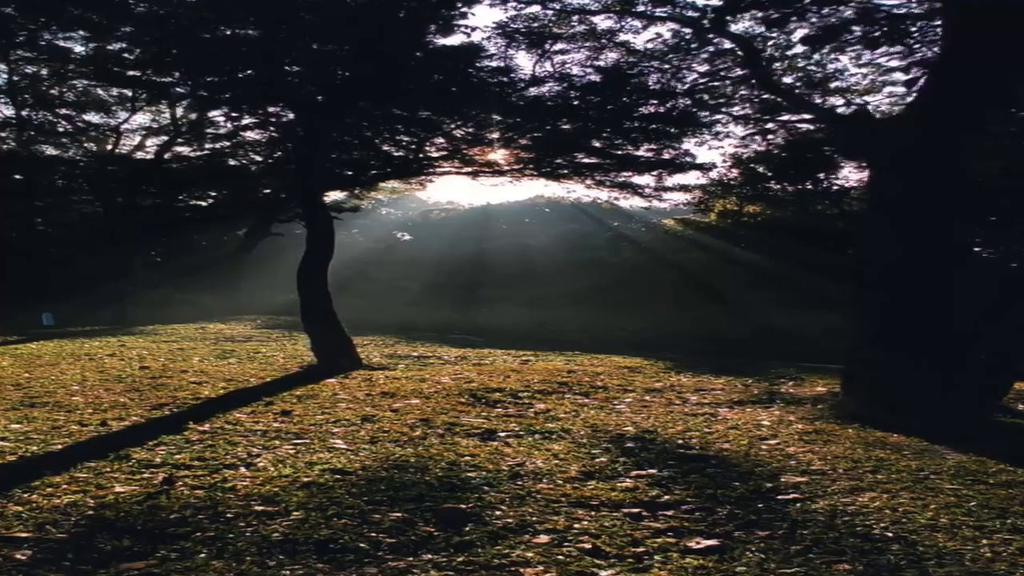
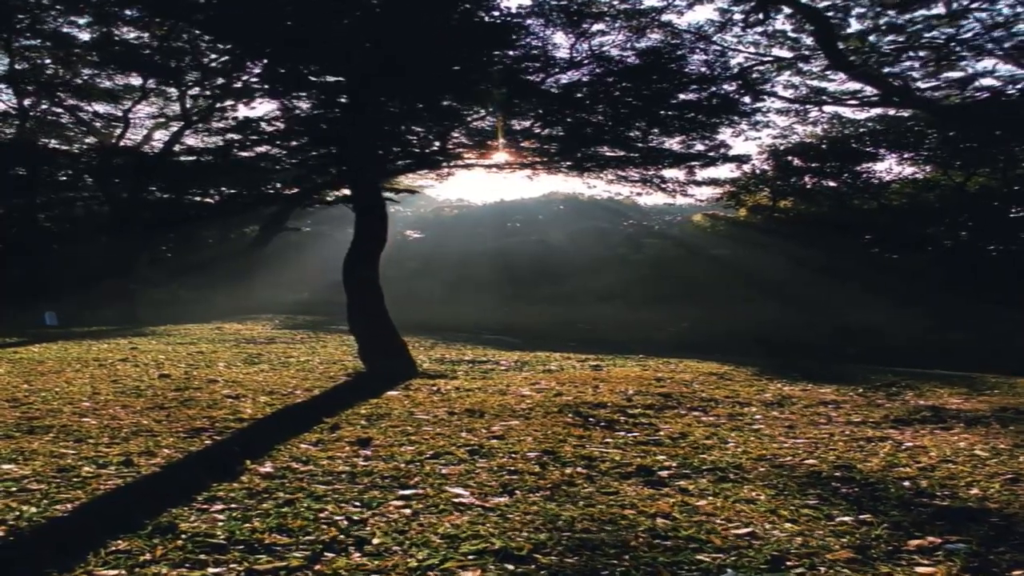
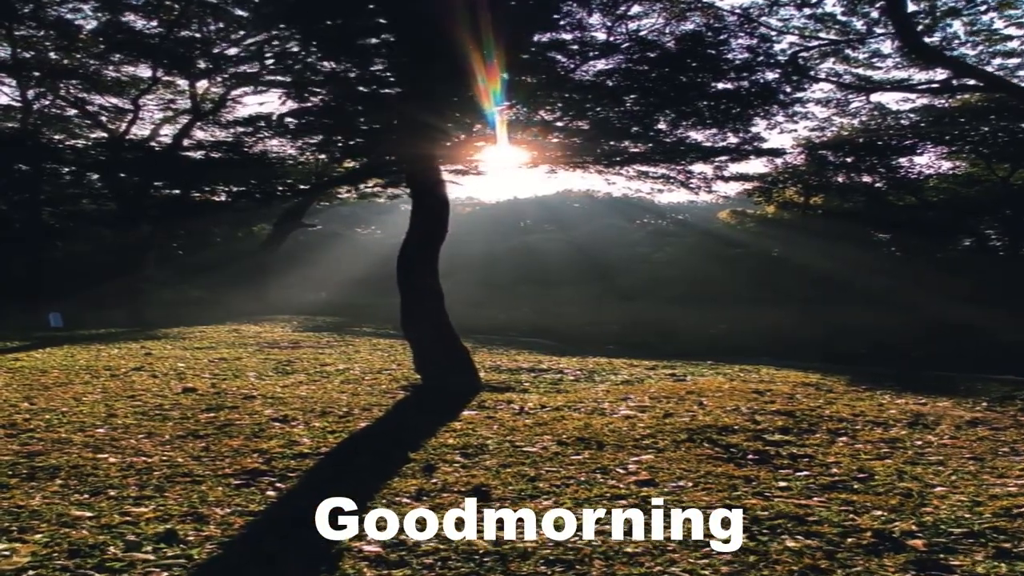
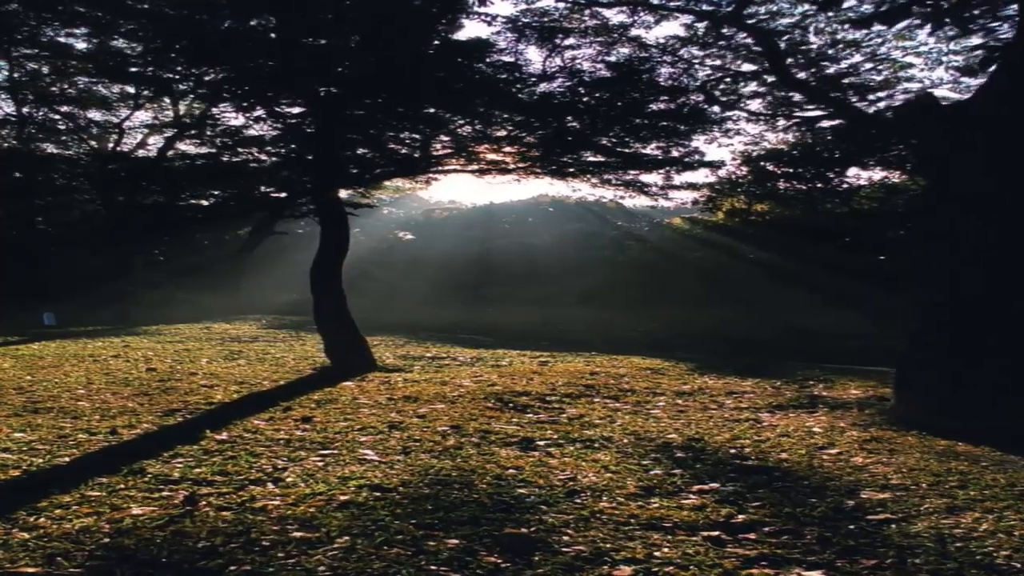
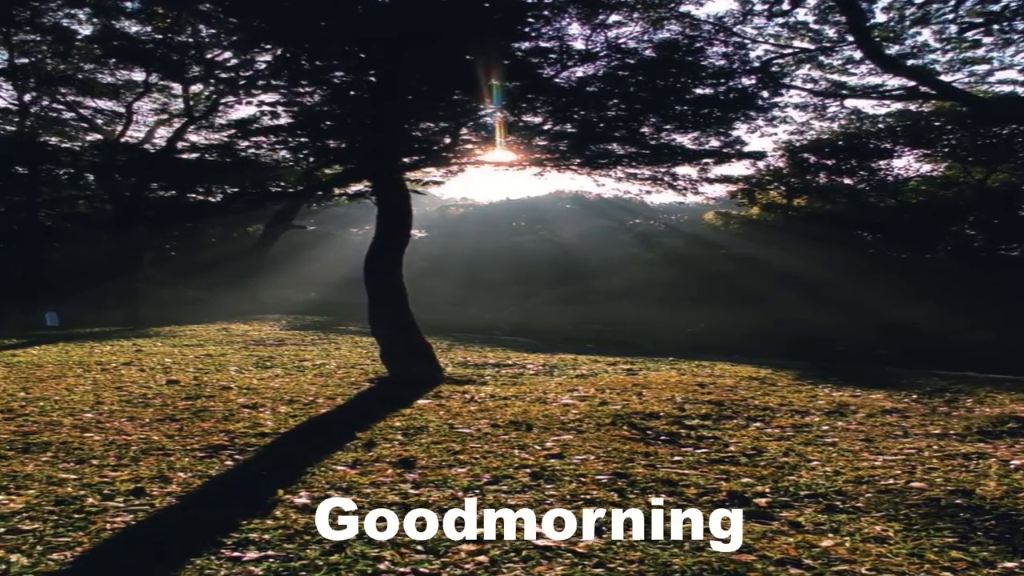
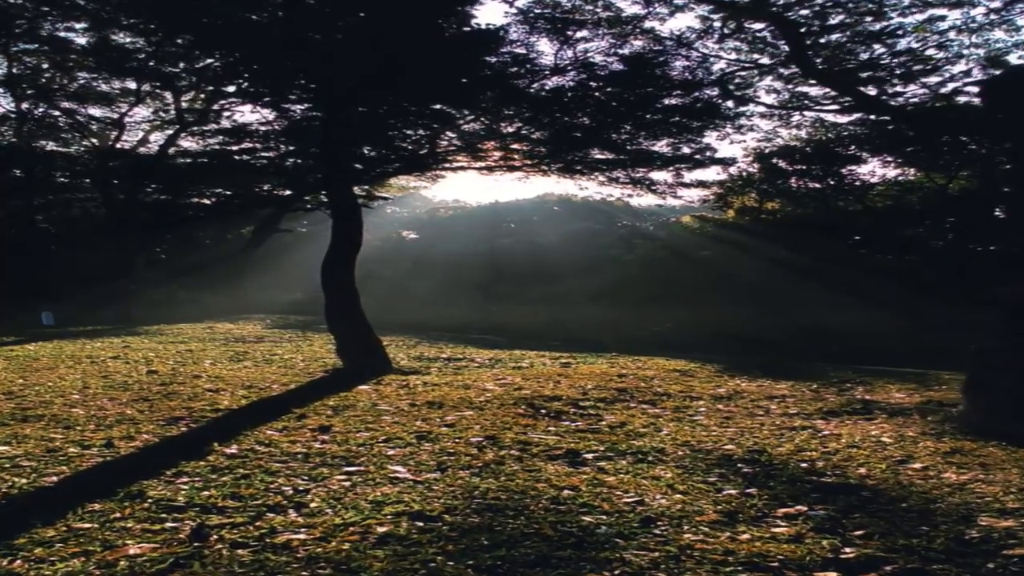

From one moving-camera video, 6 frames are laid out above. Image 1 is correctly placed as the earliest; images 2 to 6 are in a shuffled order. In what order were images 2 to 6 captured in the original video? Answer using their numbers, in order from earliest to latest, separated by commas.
4, 6, 2, 5, 3
